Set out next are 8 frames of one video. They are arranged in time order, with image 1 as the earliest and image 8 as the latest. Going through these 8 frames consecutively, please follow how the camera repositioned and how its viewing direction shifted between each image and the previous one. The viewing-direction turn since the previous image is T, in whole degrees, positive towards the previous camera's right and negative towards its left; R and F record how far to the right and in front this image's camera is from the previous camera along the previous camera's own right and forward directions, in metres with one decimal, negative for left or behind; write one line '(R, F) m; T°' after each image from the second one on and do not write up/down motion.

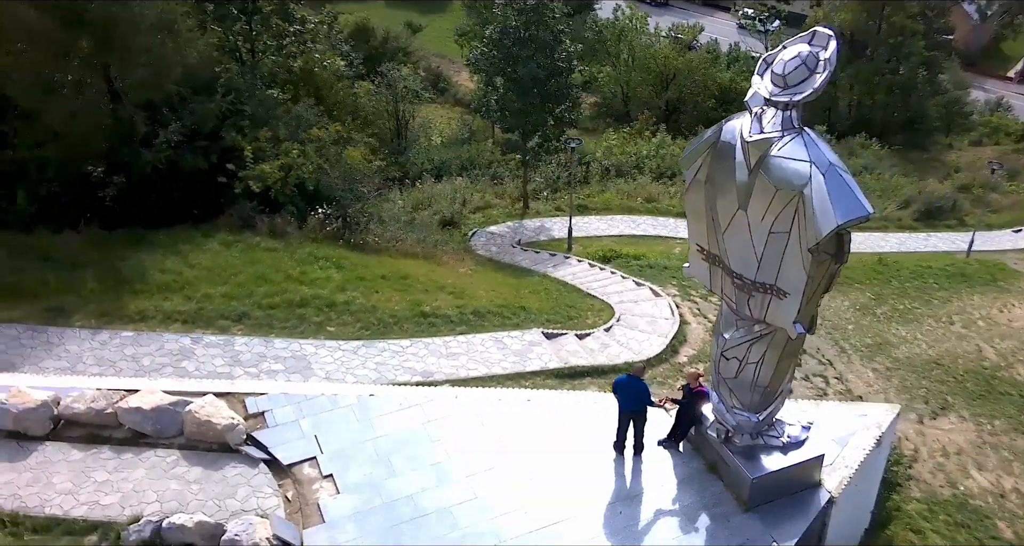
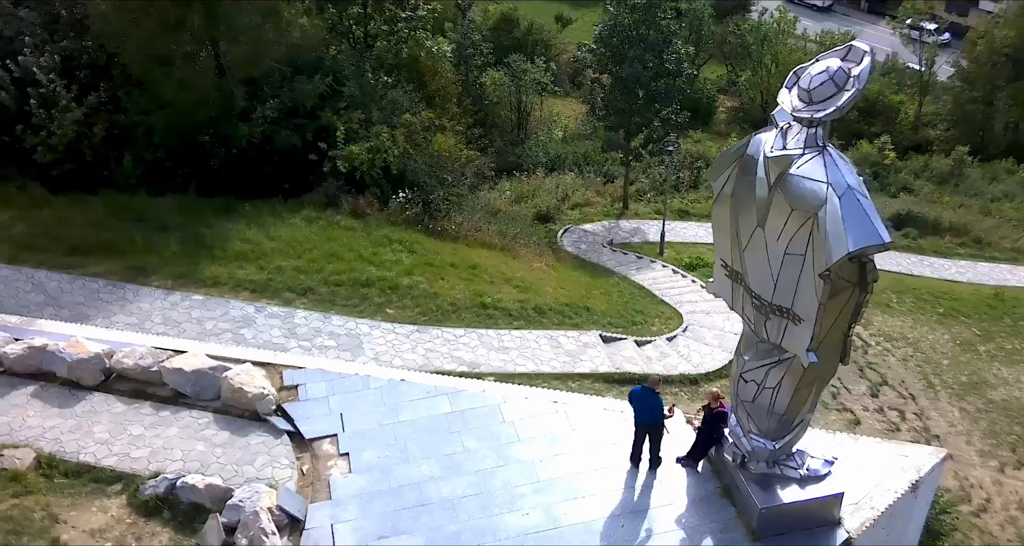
(+0.9, +0.1) m; -8°
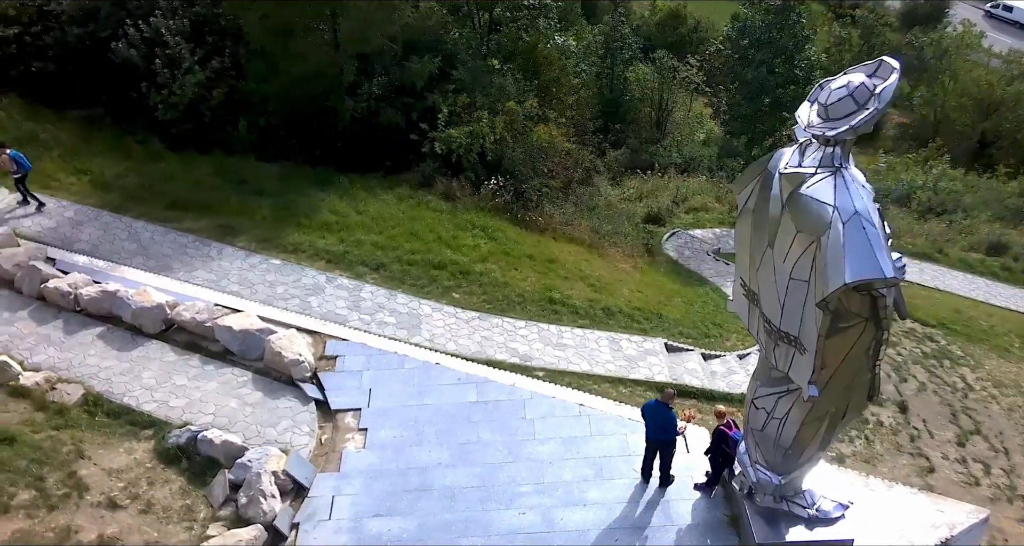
(+1.0, +0.2) m; -9°
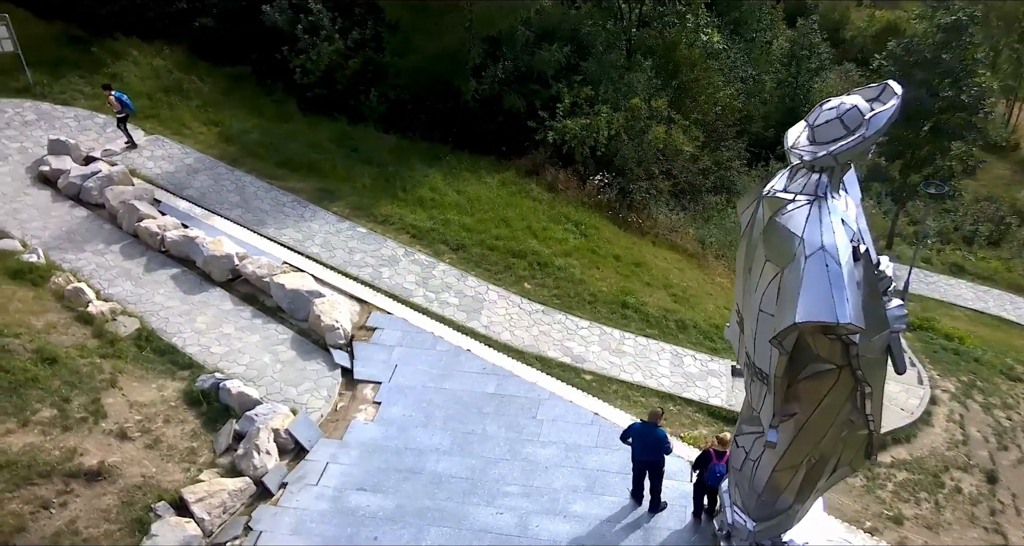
(+1.3, +0.3) m; -11°
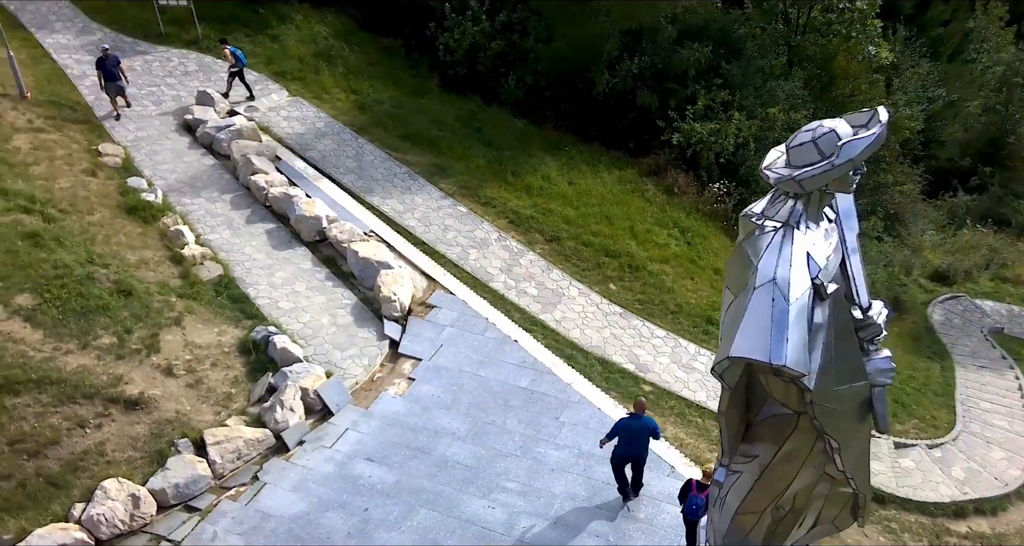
(+1.2, +0.3) m; -12°
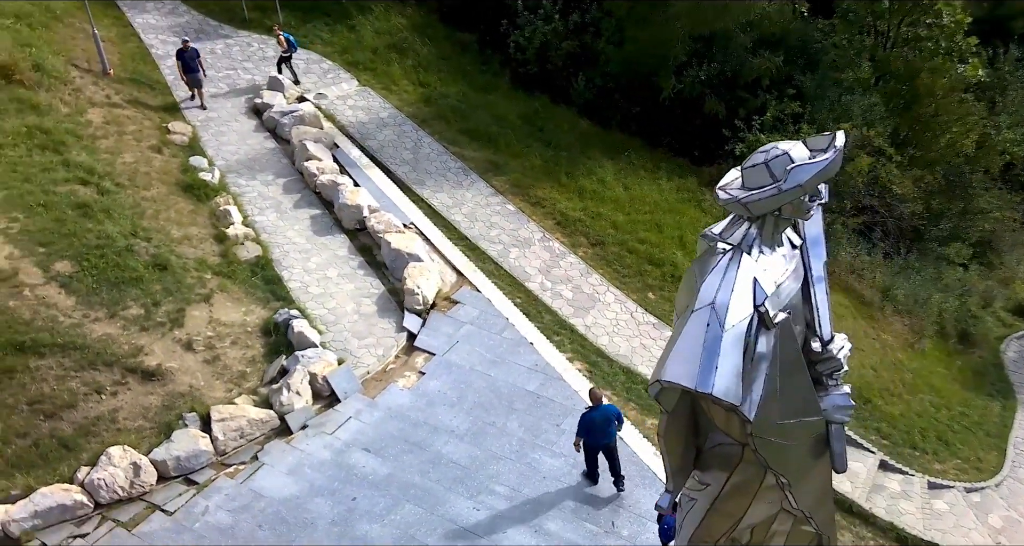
(+0.7, +0.1) m; -6°
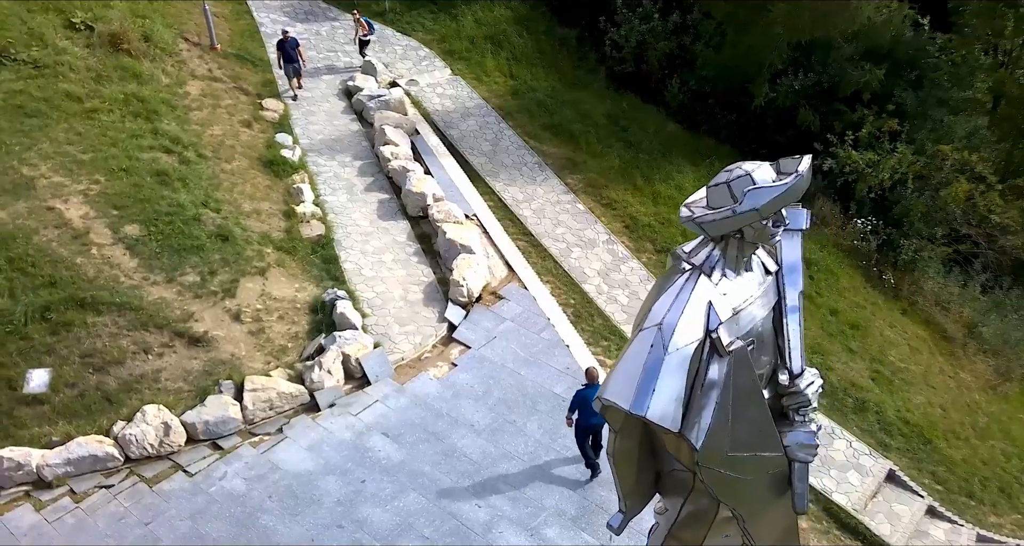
(+0.7, +0.1) m; -7°
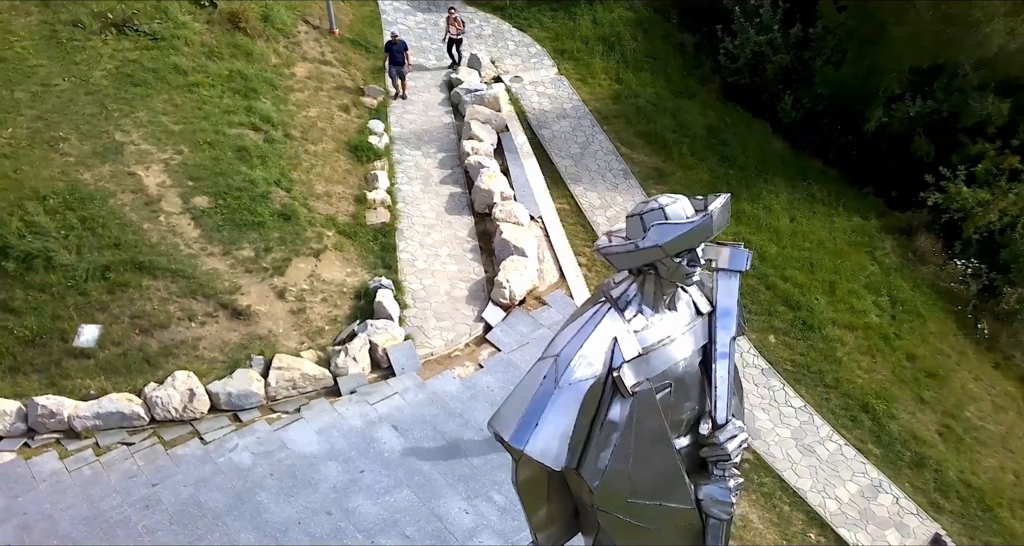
(+1.0, +0.2) m; -9°
